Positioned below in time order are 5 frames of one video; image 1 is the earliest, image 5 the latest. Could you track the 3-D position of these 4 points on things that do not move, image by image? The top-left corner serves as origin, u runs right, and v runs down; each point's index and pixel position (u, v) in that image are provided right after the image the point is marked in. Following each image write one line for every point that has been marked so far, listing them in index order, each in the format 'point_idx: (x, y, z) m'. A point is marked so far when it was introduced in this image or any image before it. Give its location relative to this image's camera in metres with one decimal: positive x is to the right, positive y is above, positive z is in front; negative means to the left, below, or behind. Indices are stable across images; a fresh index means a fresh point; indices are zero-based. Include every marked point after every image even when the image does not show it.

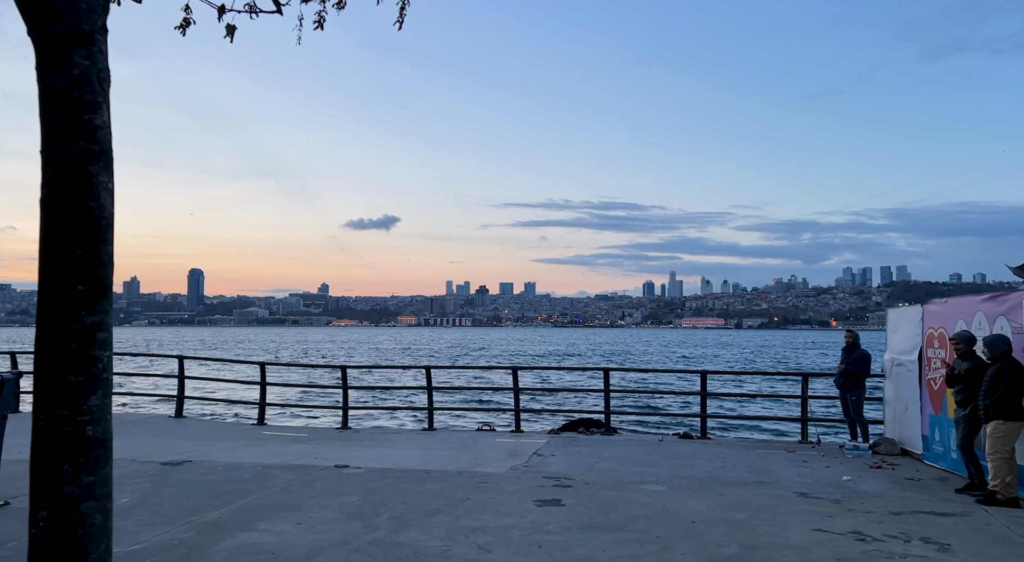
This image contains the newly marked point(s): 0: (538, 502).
0: (+0.2, -1.8, +6.6) m
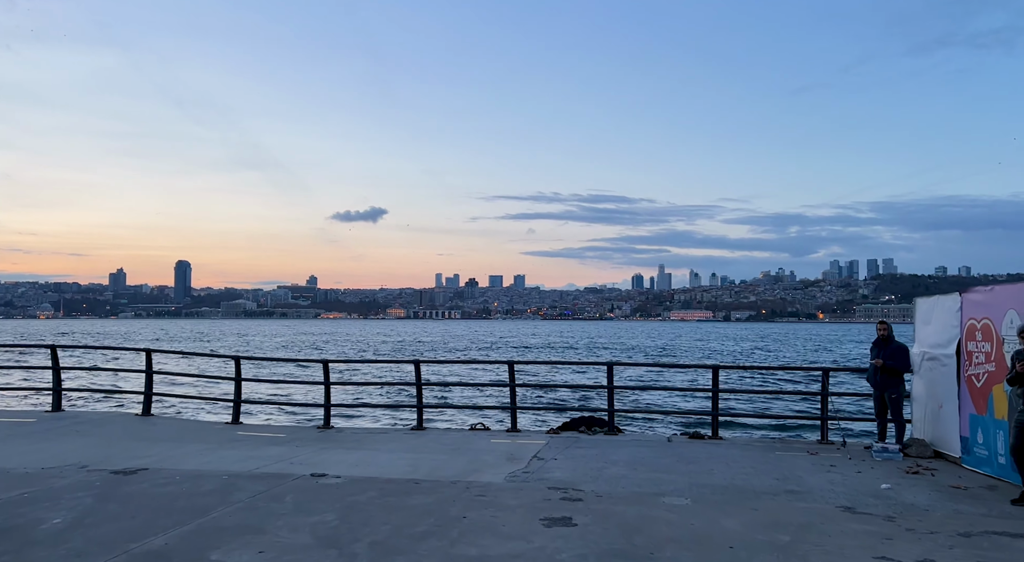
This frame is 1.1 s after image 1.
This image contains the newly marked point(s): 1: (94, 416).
0: (+0.2, -1.6, +5.6) m
1: (-6.7, -2.2, +13.2) m
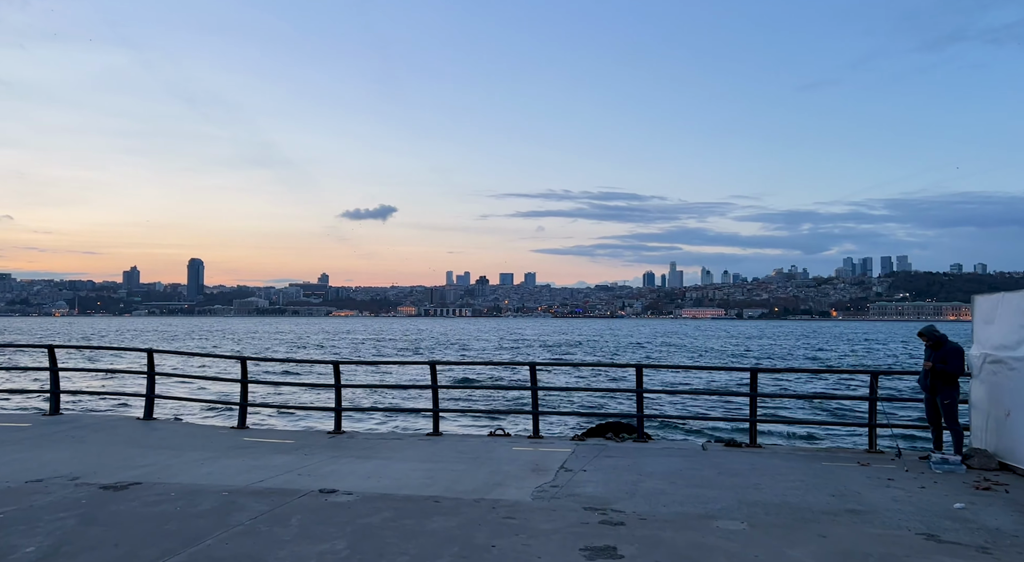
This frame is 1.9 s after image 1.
0: (+0.4, -1.6, +4.9) m
1: (-6.4, -2.1, +12.6) m
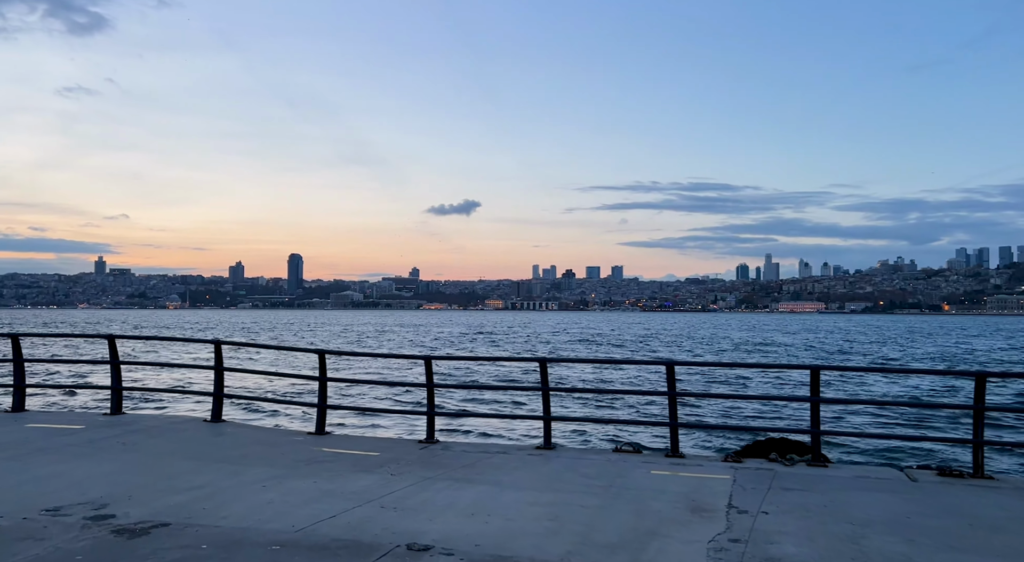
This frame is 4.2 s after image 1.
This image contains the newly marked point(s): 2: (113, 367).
0: (+1.2, -1.4, +2.6) m
1: (-4.8, -1.9, +11.0) m
2: (-5.5, -1.2, +11.5) m
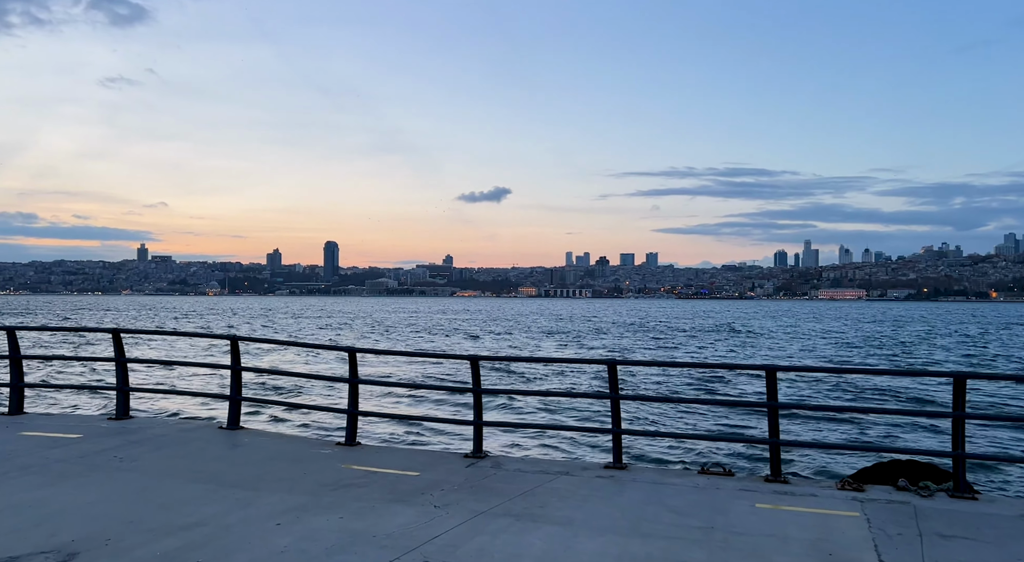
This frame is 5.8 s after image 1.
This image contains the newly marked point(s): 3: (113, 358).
0: (+1.5, -1.4, +1.1) m
1: (-4.1, -1.7, +9.7) m
2: (-4.8, -1.0, +10.2) m
3: (-4.9, -1.0, +10.2) m
